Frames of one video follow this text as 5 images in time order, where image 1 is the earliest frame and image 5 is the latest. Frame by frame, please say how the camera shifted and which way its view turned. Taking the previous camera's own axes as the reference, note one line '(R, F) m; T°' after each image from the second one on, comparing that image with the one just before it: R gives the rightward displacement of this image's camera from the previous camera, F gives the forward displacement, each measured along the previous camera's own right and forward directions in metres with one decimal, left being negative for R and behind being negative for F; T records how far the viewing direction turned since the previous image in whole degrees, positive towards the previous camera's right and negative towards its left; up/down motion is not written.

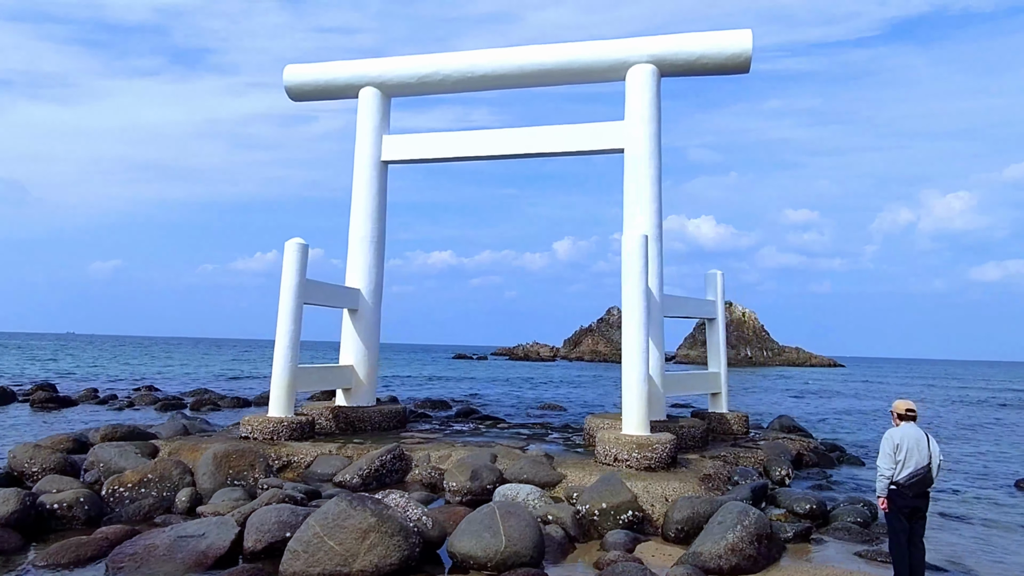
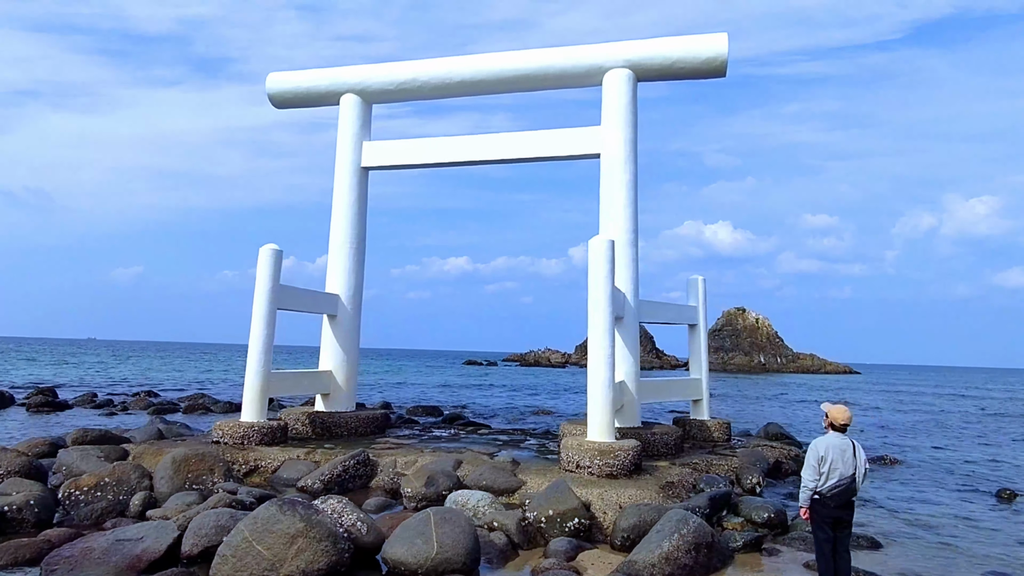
(+0.6, 0.0) m; -1°
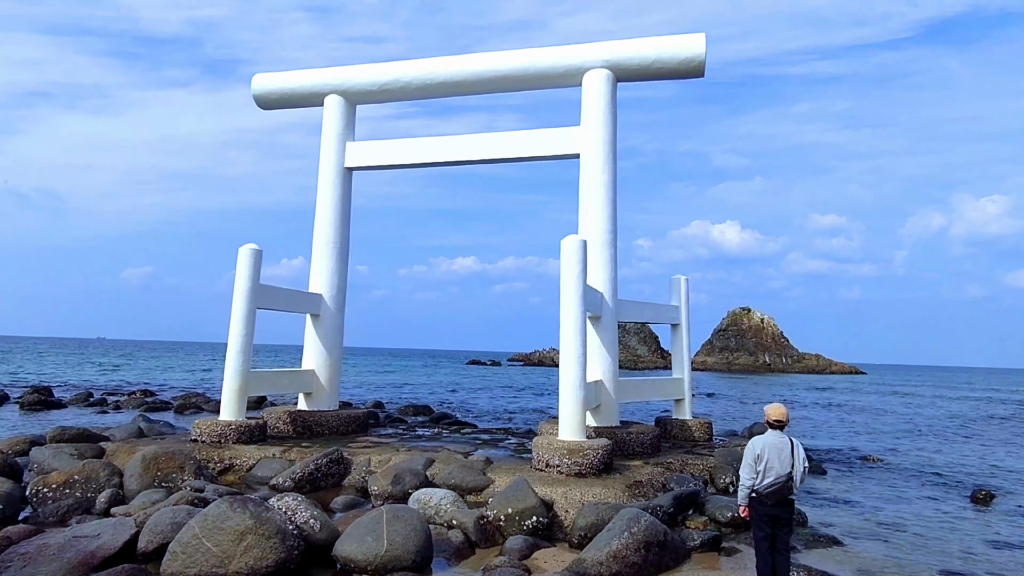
(+0.4, 0.0) m; -1°
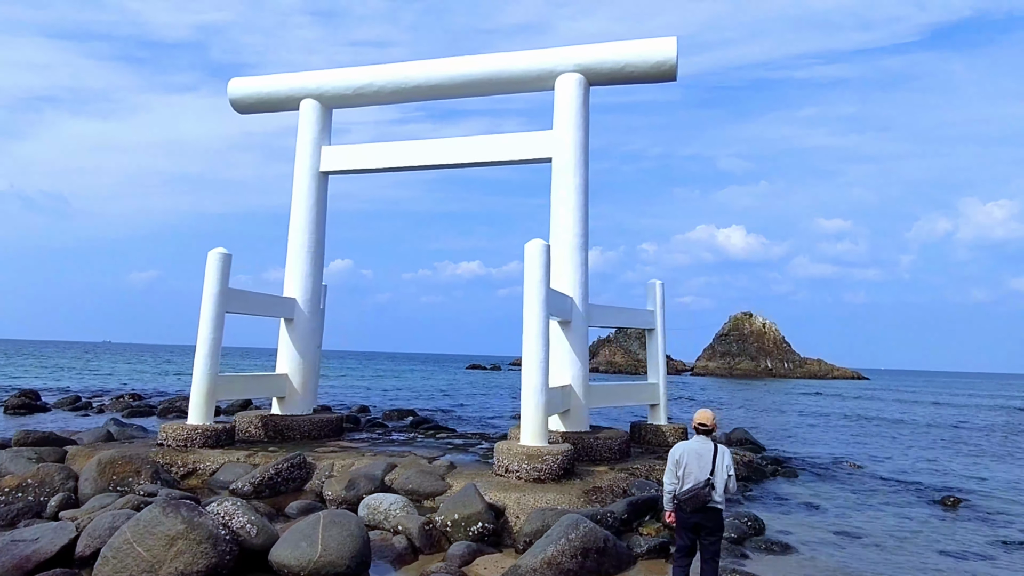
(+0.5, 0.0) m; 0°
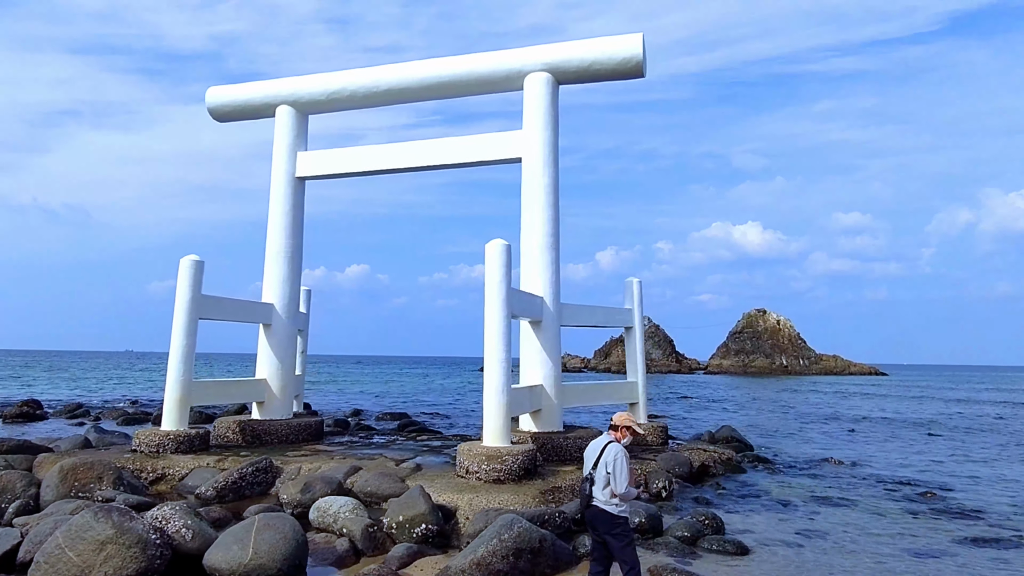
(+0.7, 0.0) m; -1°
